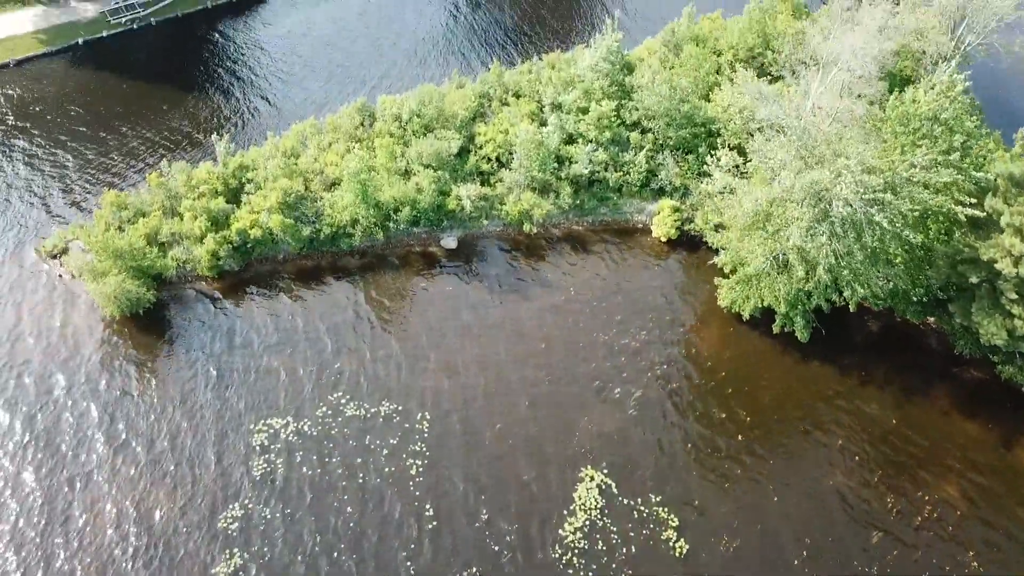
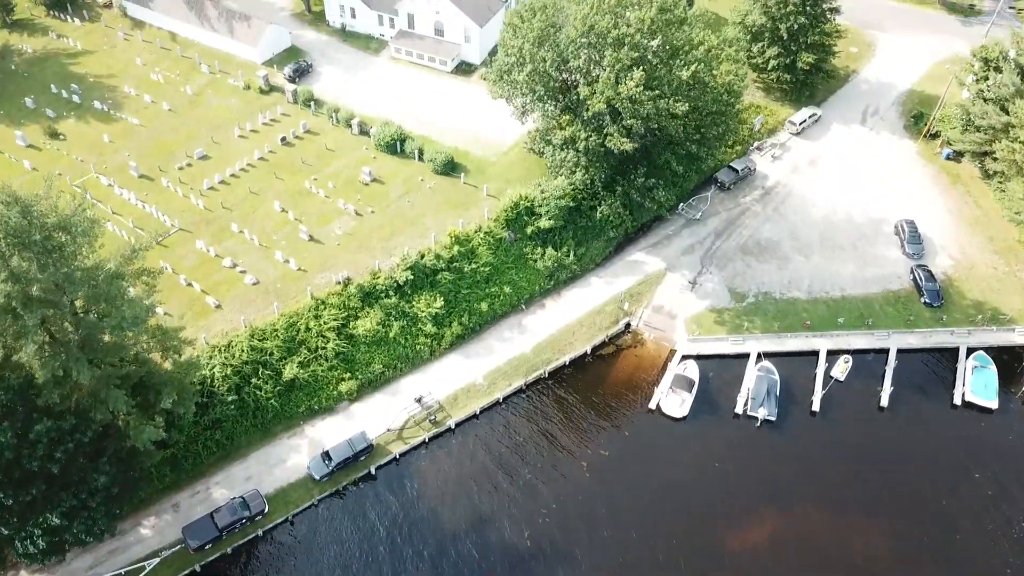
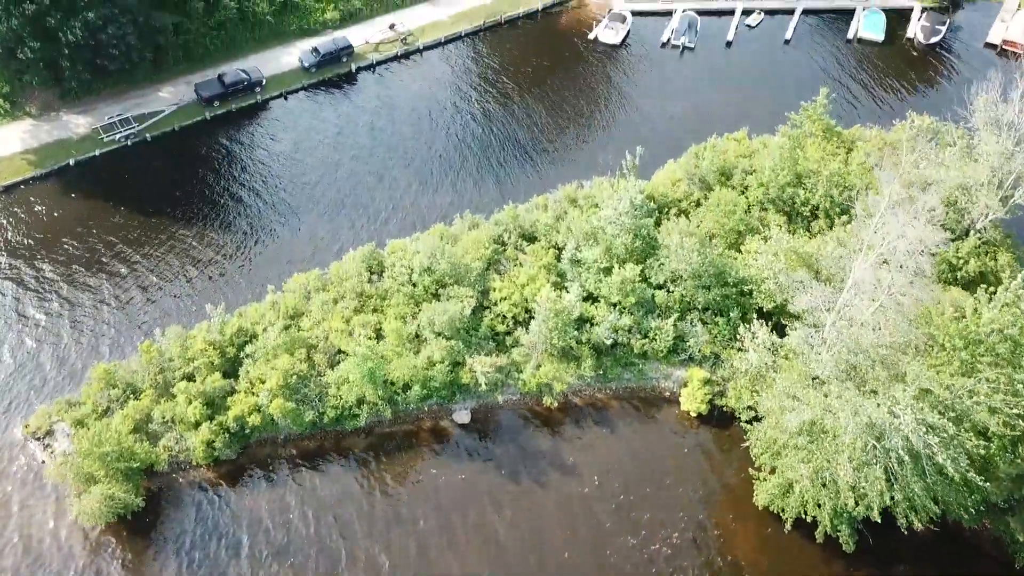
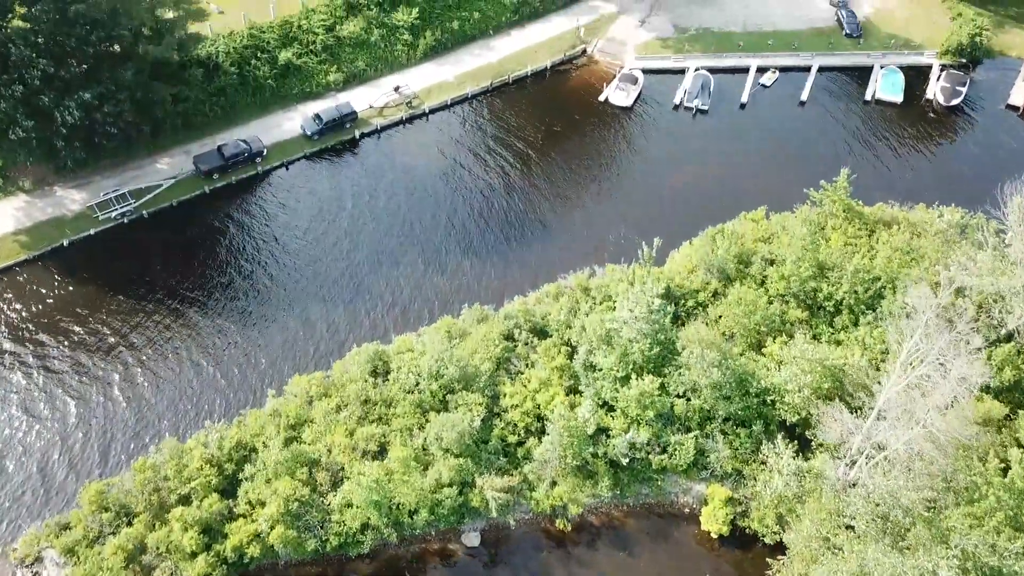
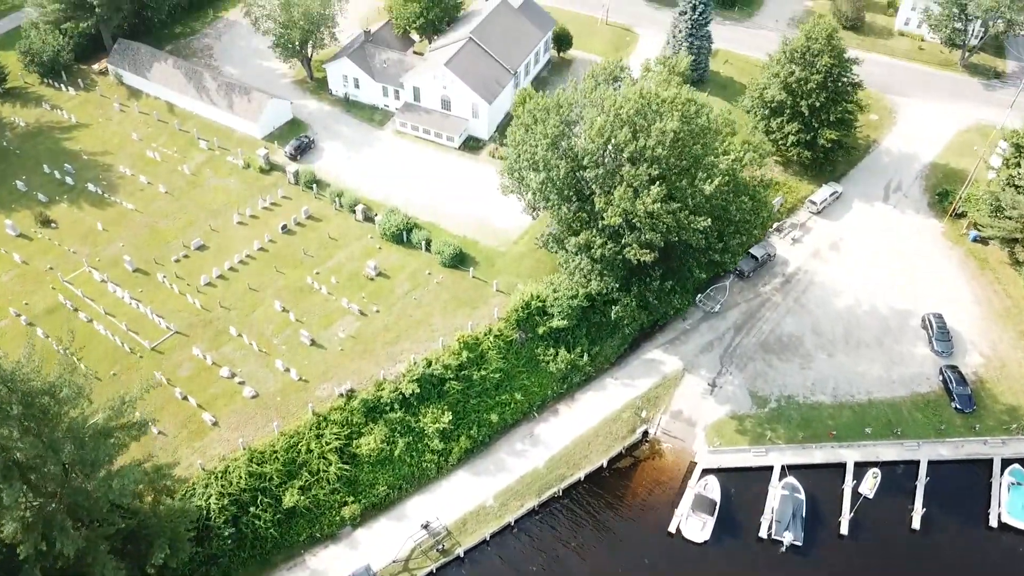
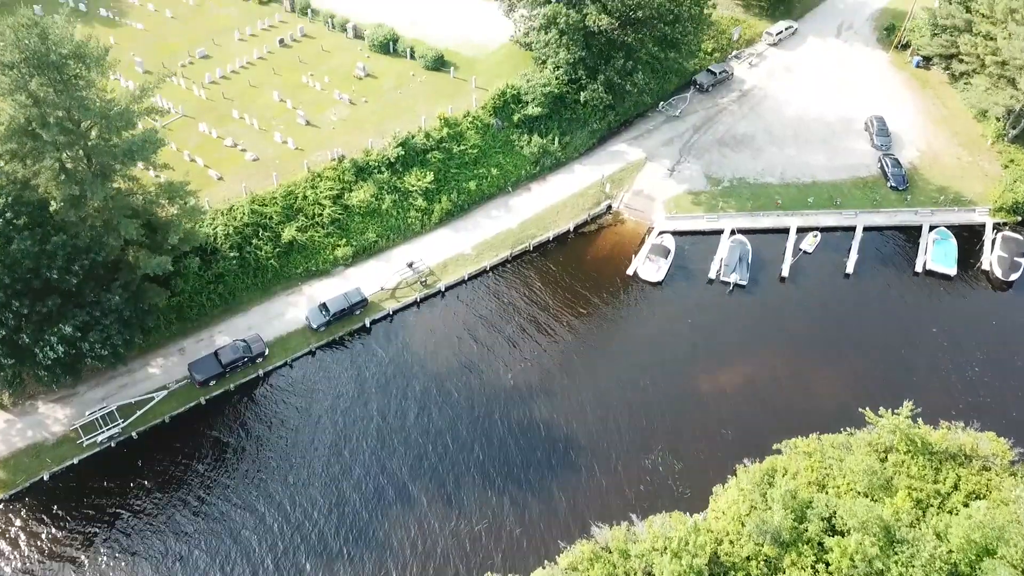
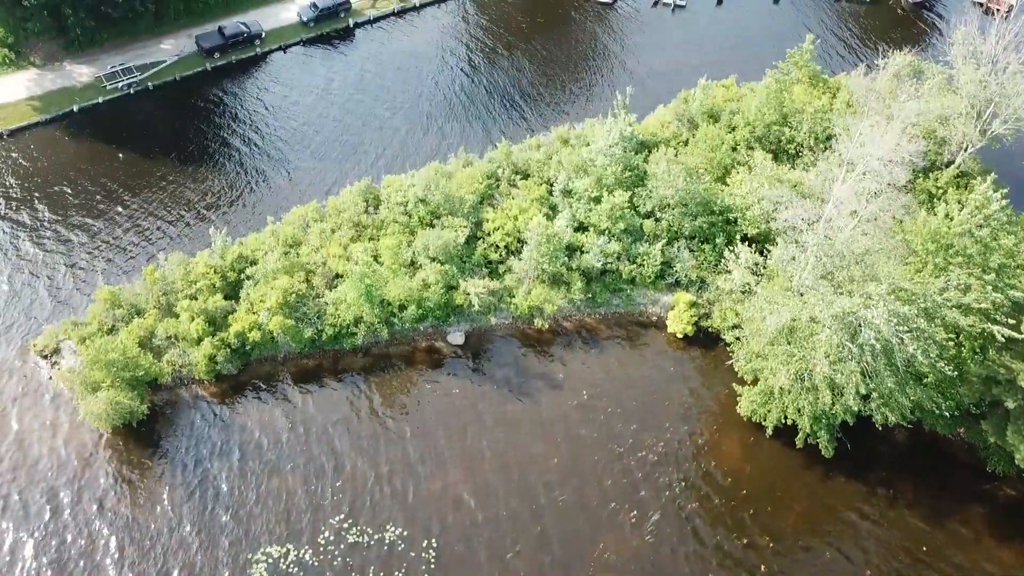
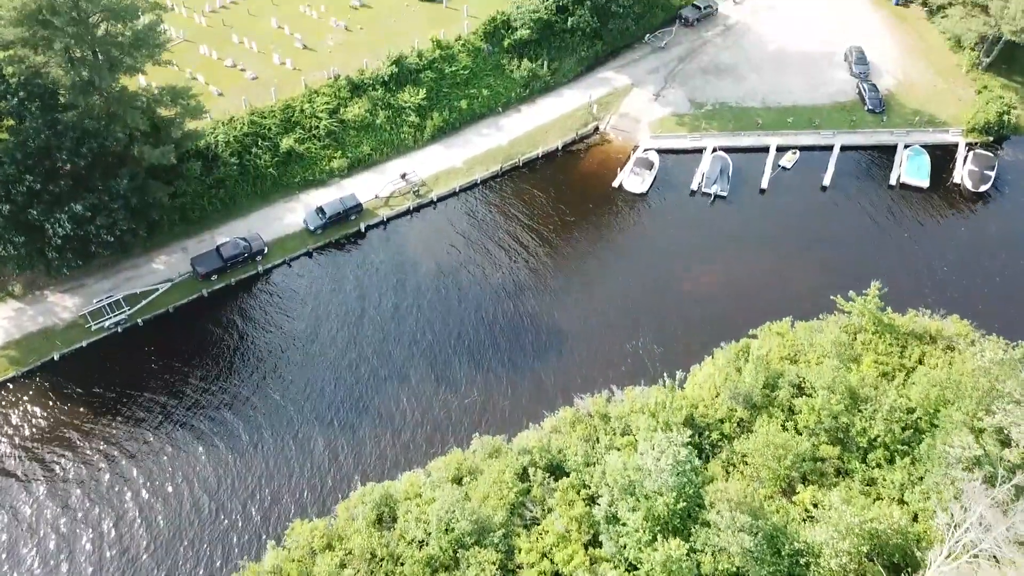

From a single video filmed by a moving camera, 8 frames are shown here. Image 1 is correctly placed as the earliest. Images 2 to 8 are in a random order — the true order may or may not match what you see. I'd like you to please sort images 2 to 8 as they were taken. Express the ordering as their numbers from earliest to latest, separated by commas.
7, 3, 4, 8, 6, 2, 5
